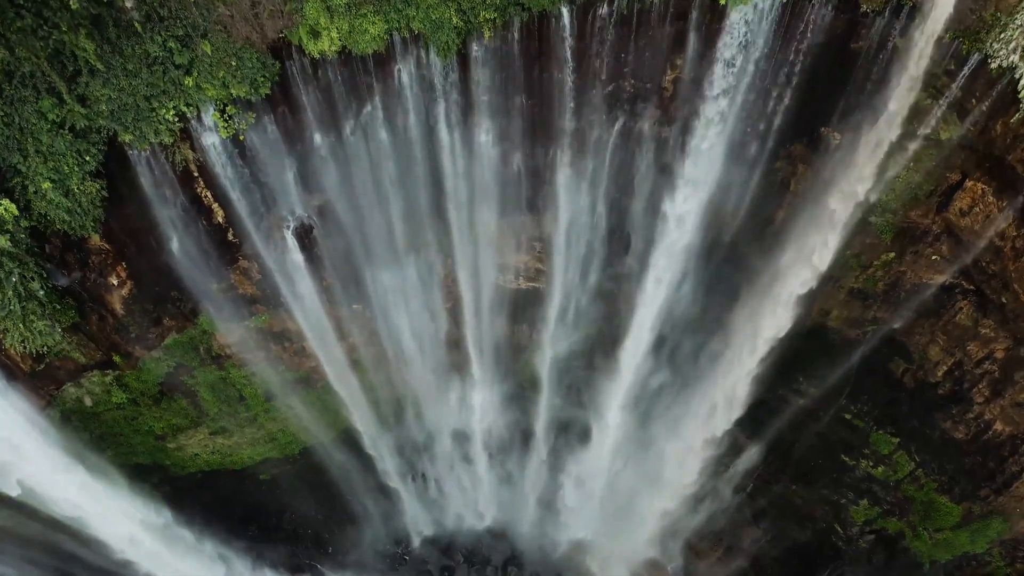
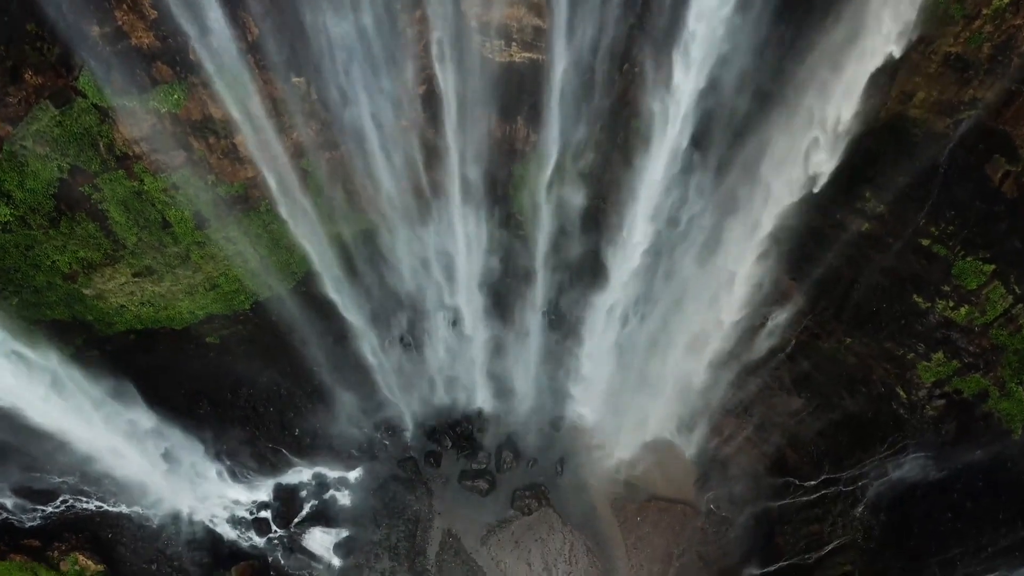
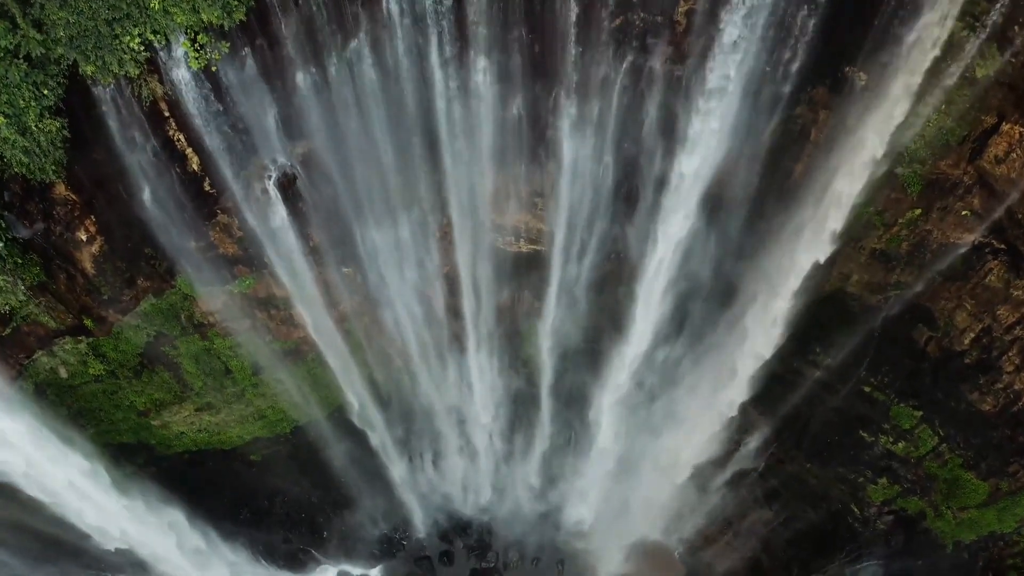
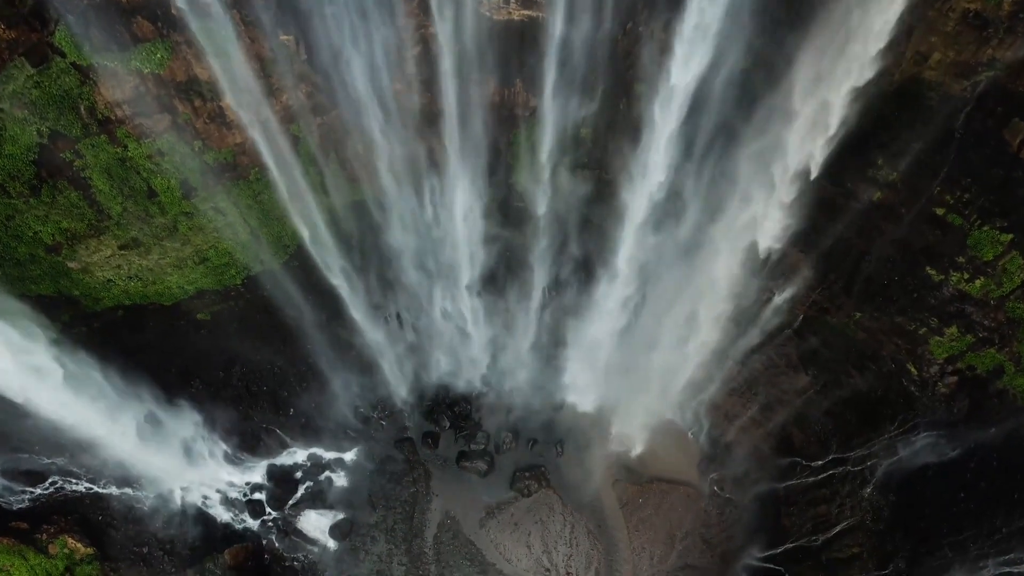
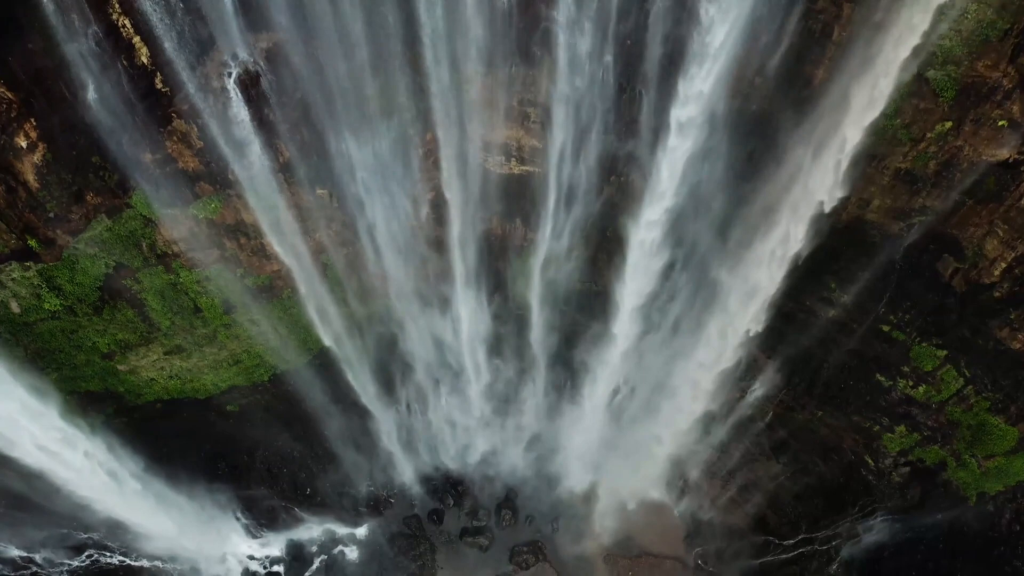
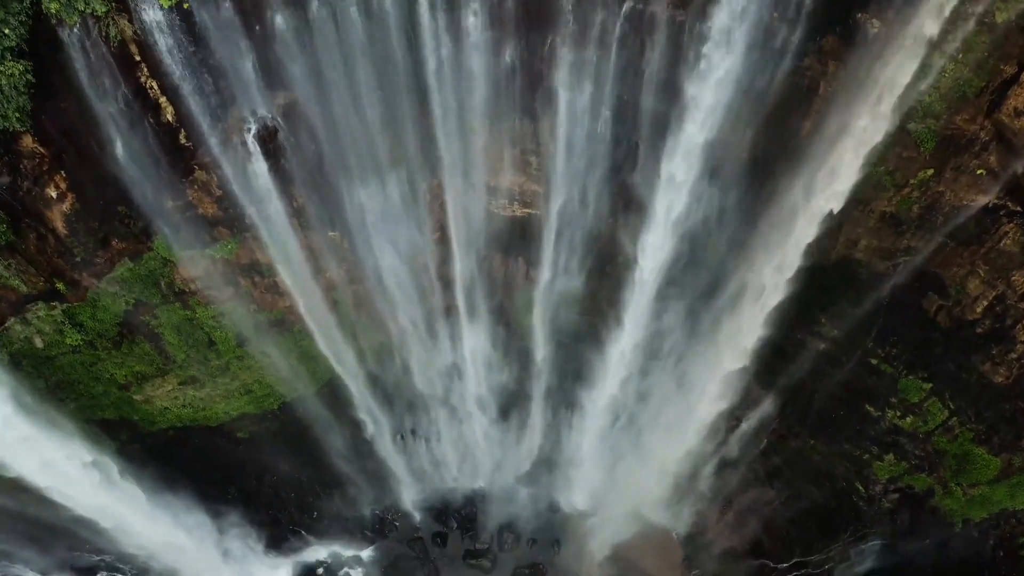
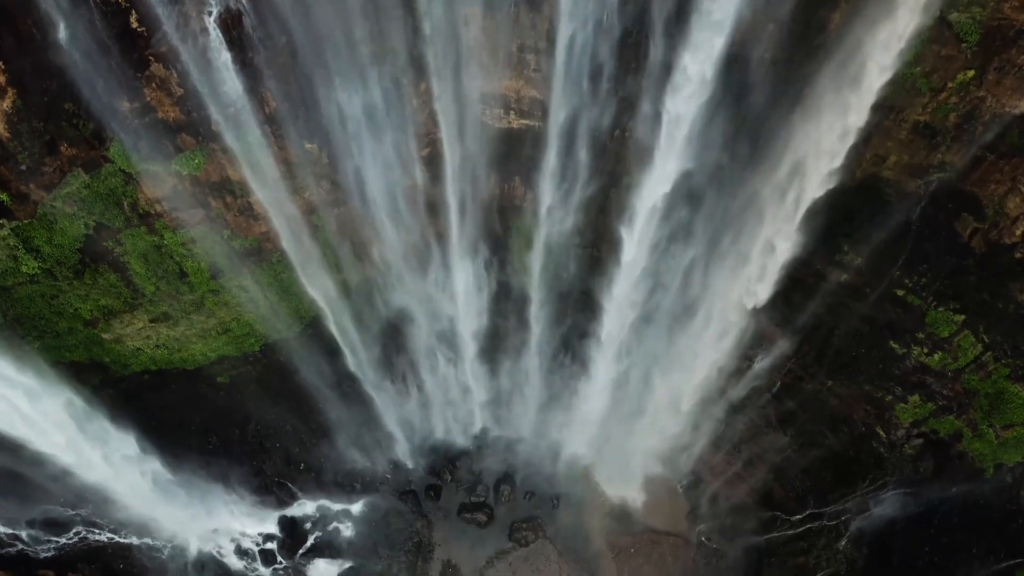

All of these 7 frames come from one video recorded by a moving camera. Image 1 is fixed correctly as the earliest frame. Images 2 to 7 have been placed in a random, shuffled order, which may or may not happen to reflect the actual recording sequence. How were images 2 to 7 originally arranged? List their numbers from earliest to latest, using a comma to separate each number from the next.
3, 6, 5, 7, 2, 4
